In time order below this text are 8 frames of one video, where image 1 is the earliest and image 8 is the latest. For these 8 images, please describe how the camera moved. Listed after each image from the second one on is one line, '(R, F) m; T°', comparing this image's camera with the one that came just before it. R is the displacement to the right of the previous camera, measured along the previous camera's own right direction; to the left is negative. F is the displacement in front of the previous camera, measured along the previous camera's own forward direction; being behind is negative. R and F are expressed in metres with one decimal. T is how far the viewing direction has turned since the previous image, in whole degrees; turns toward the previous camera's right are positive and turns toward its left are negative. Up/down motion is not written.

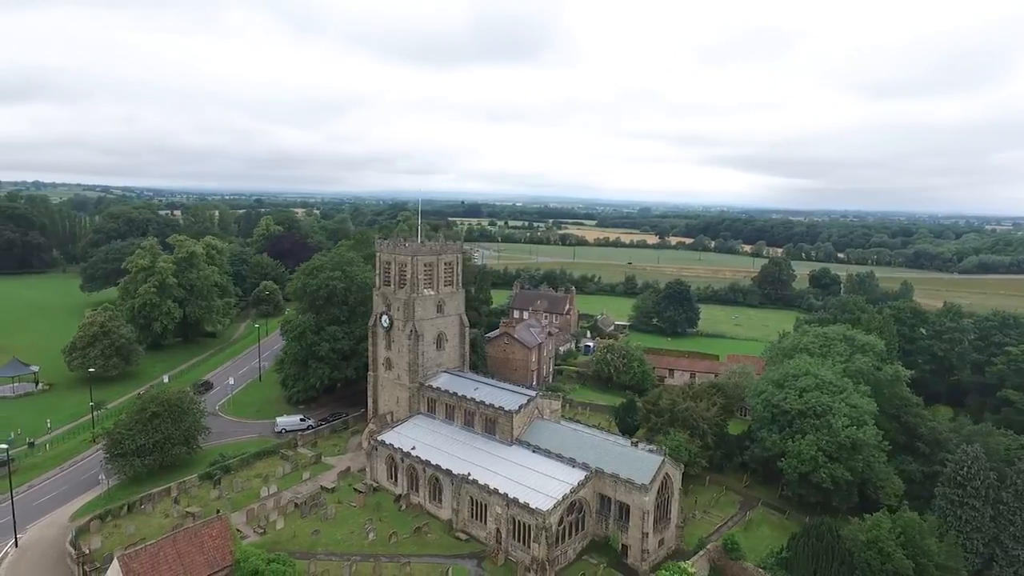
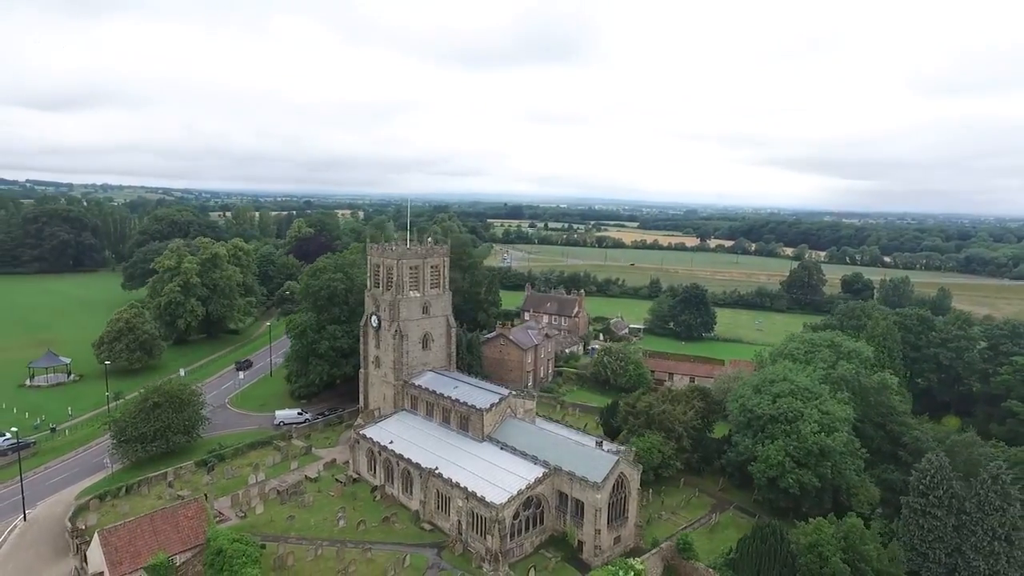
(+4.2, -1.2) m; -4°
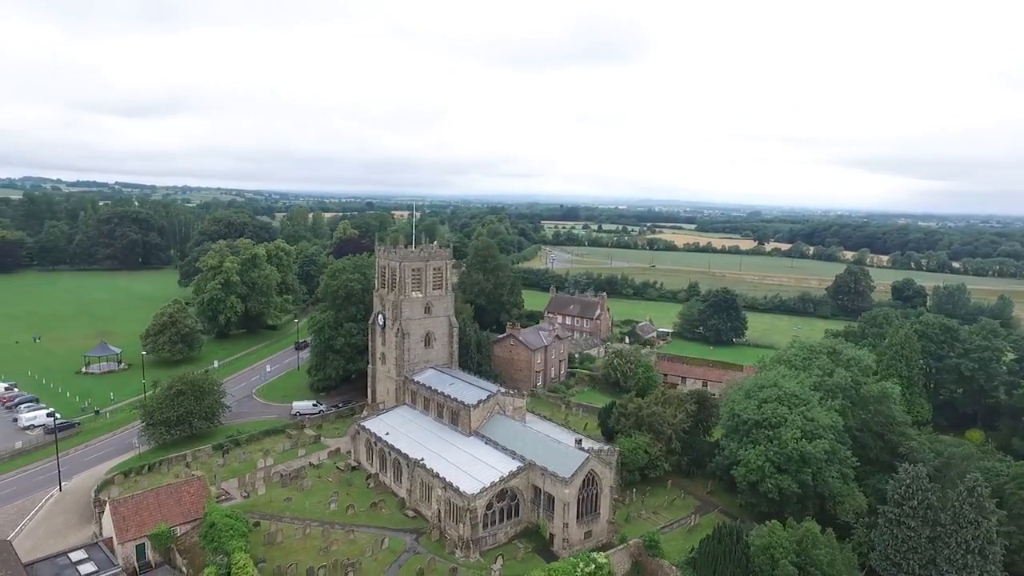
(+4.3, -1.4) m; -5°
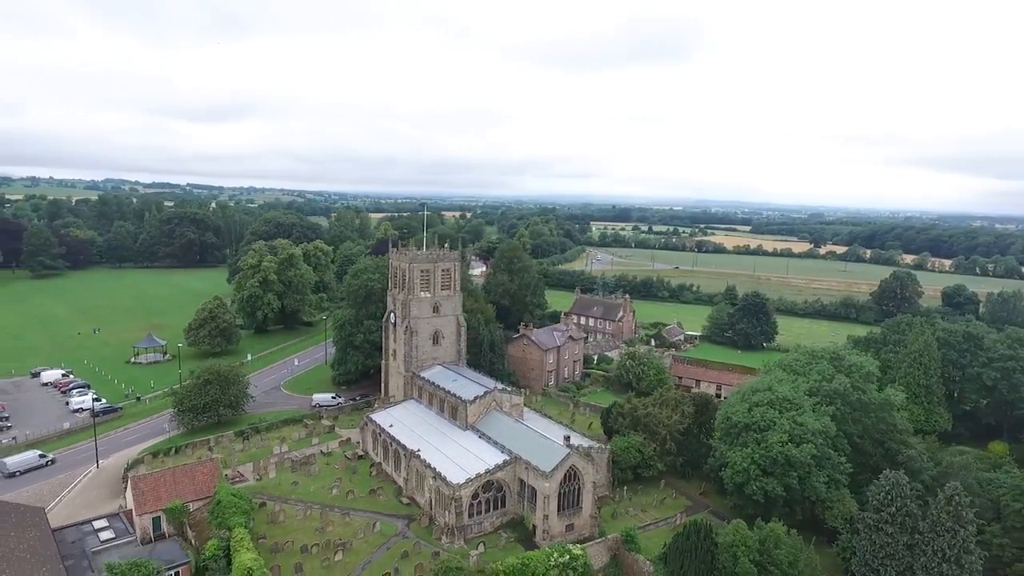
(+3.6, -1.5) m; -5°
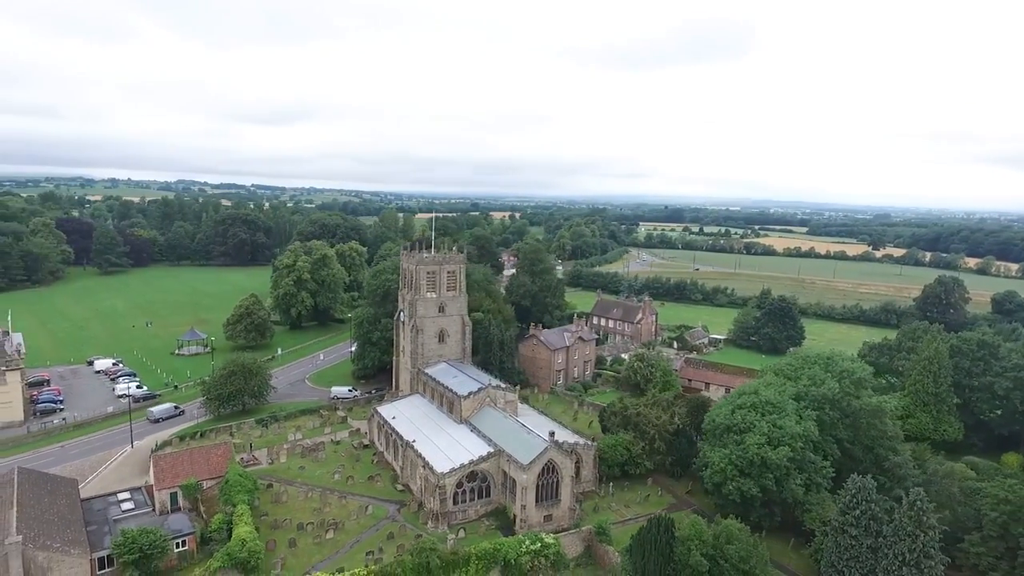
(+4.0, -1.9) m; -5°
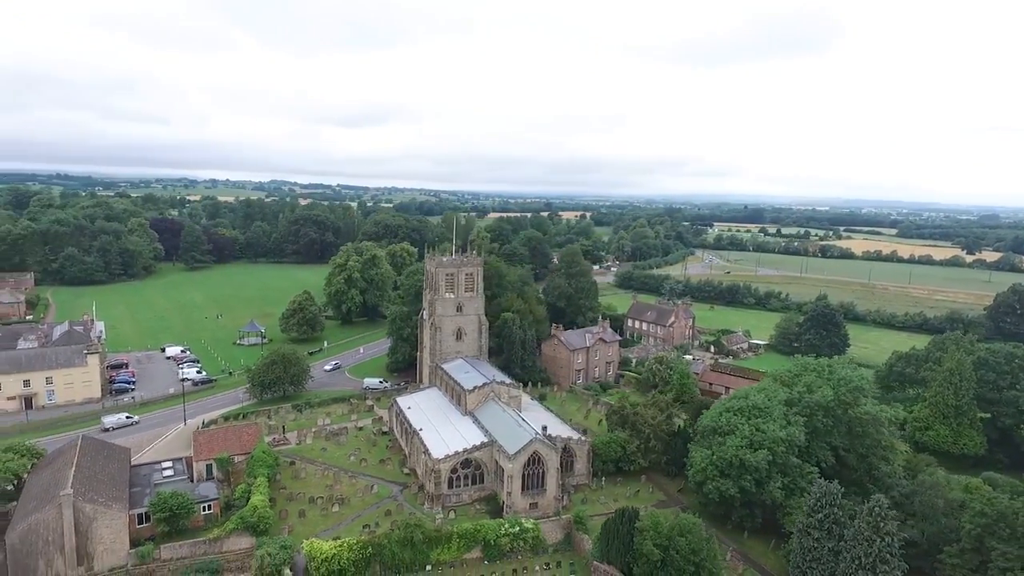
(+5.2, -2.5) m; -7°
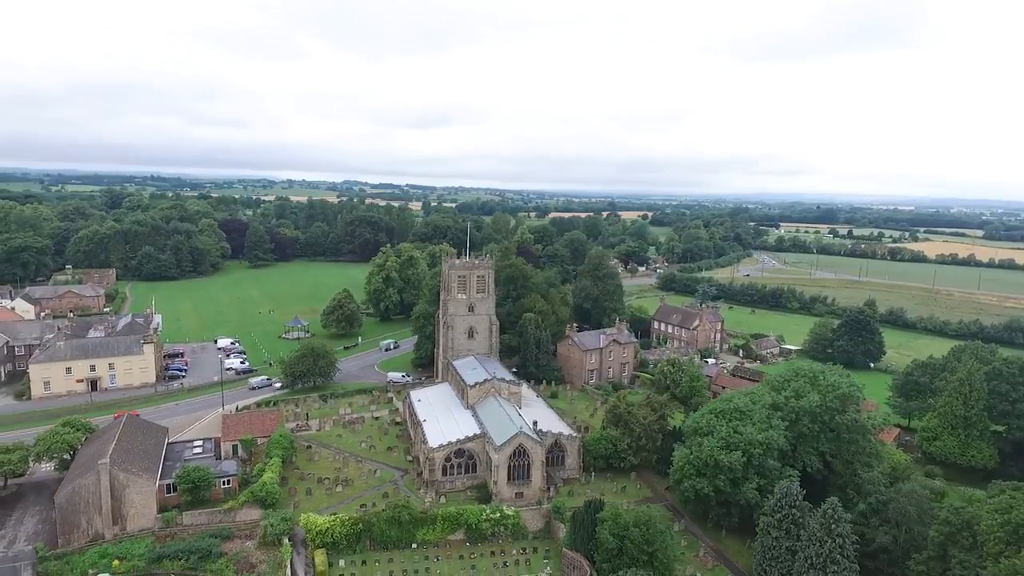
(+5.0, -2.4) m; -6°
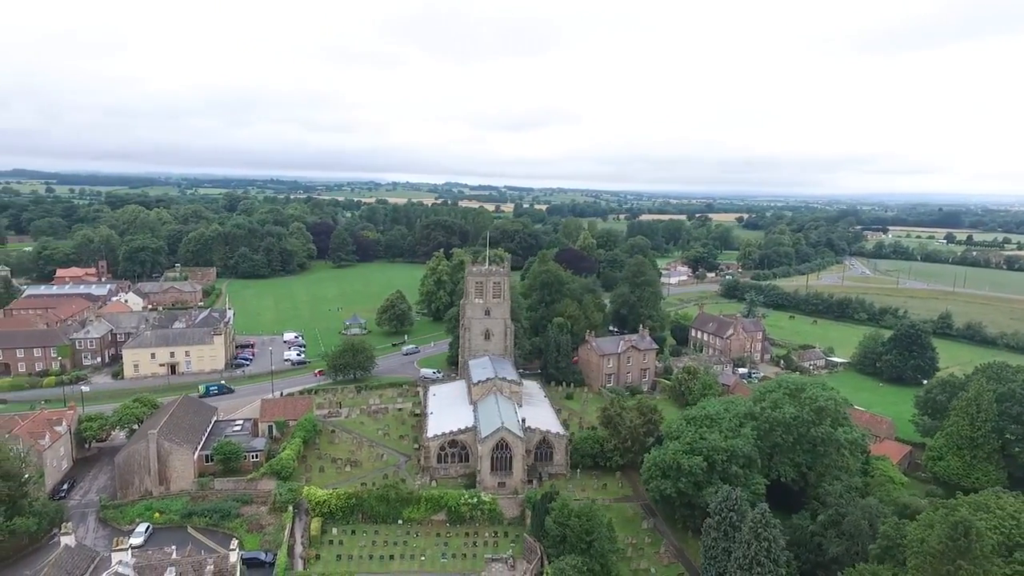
(+7.9, -3.2) m; -9°
